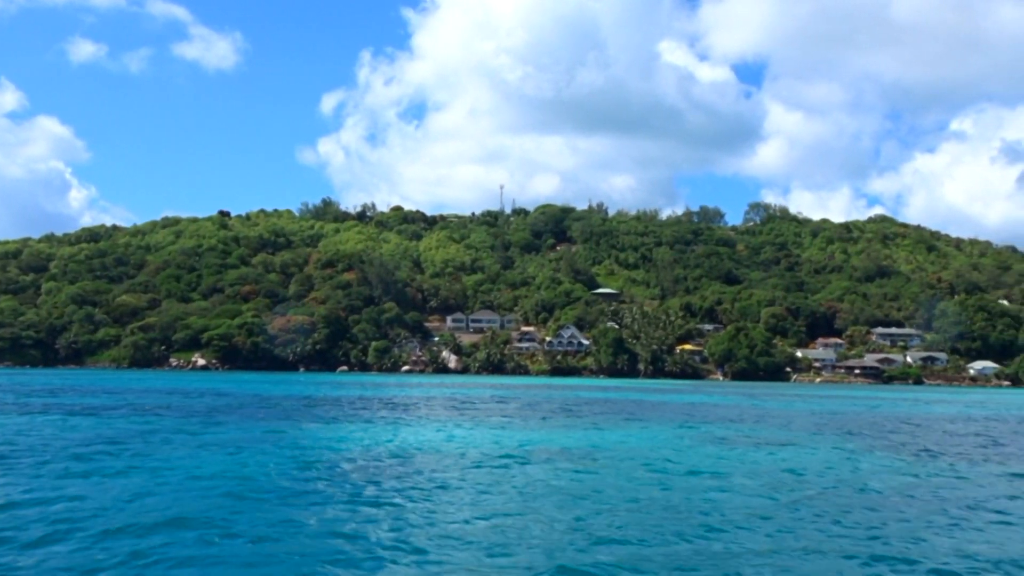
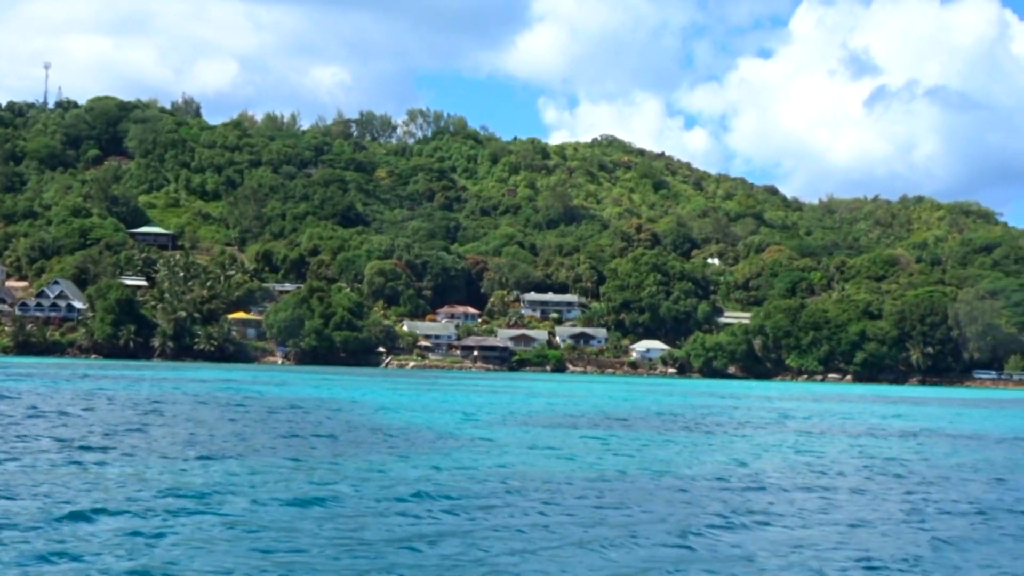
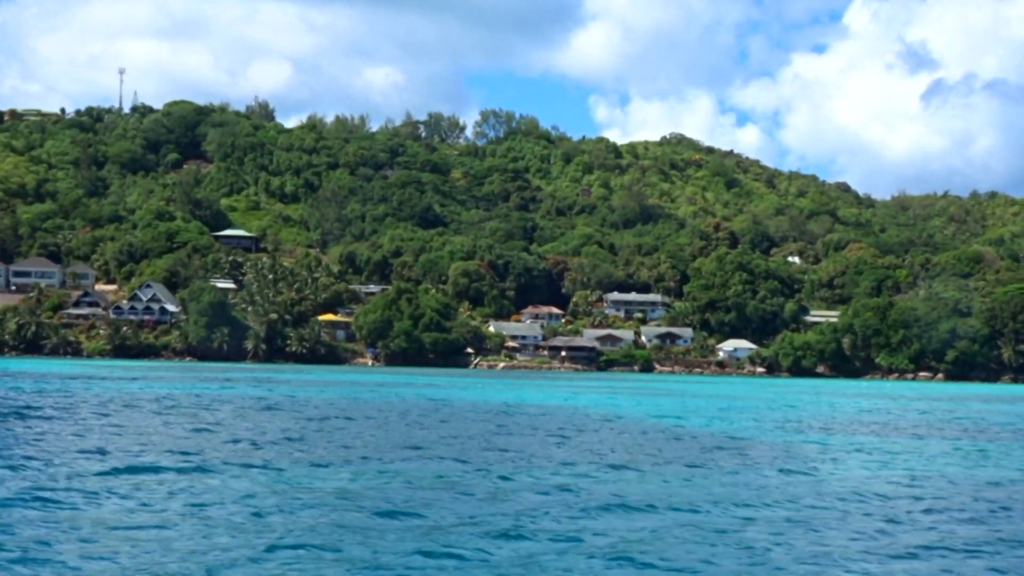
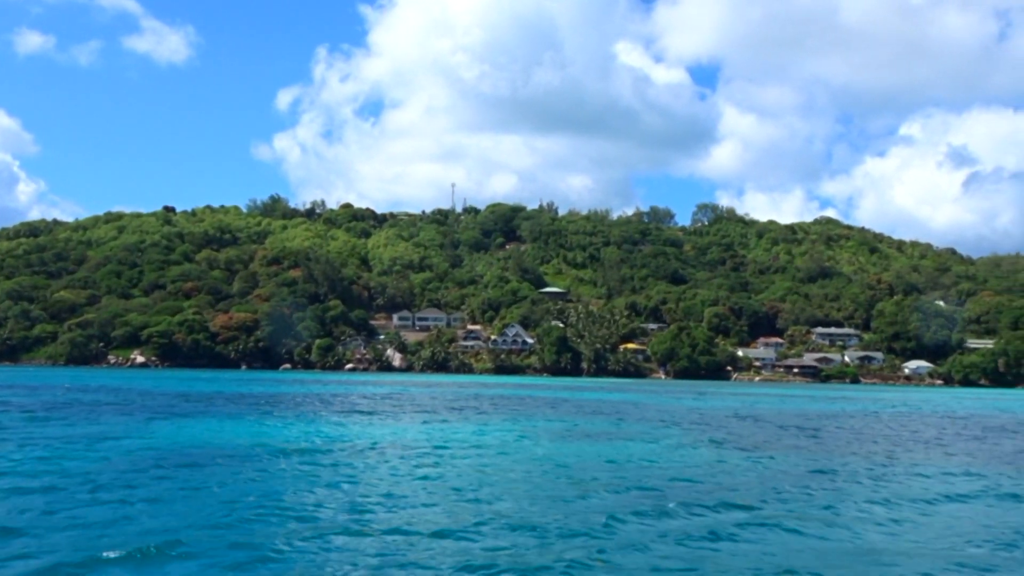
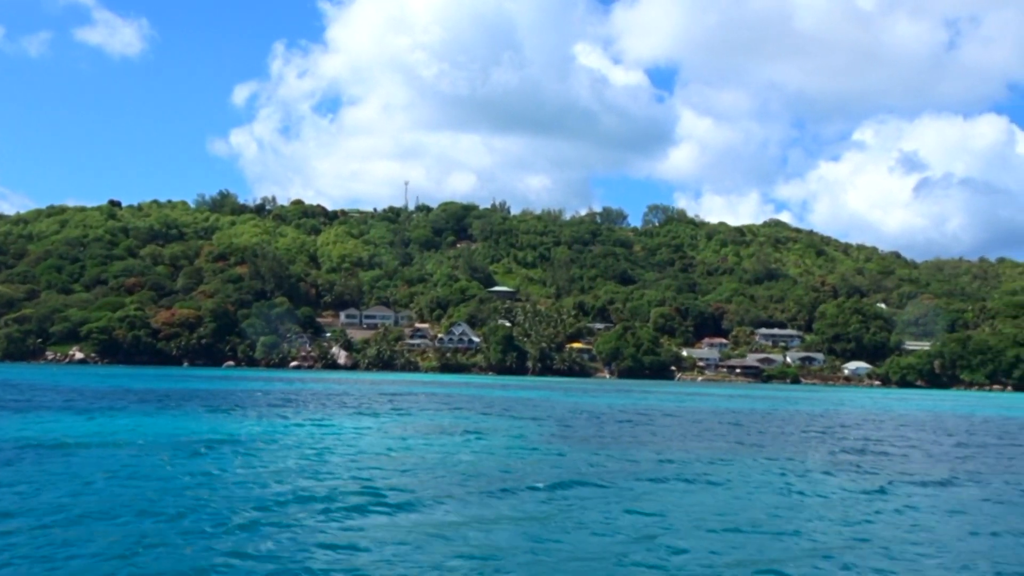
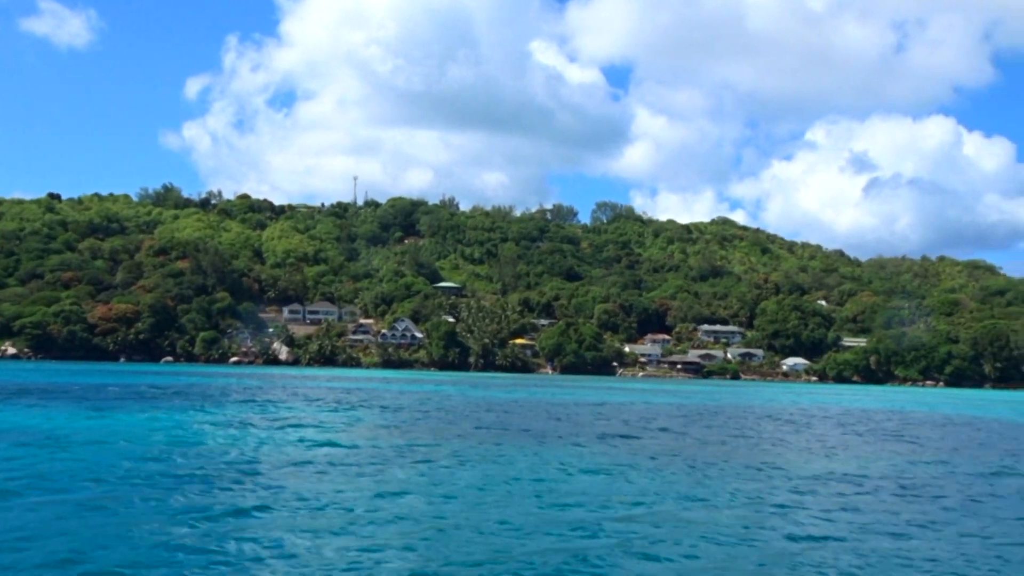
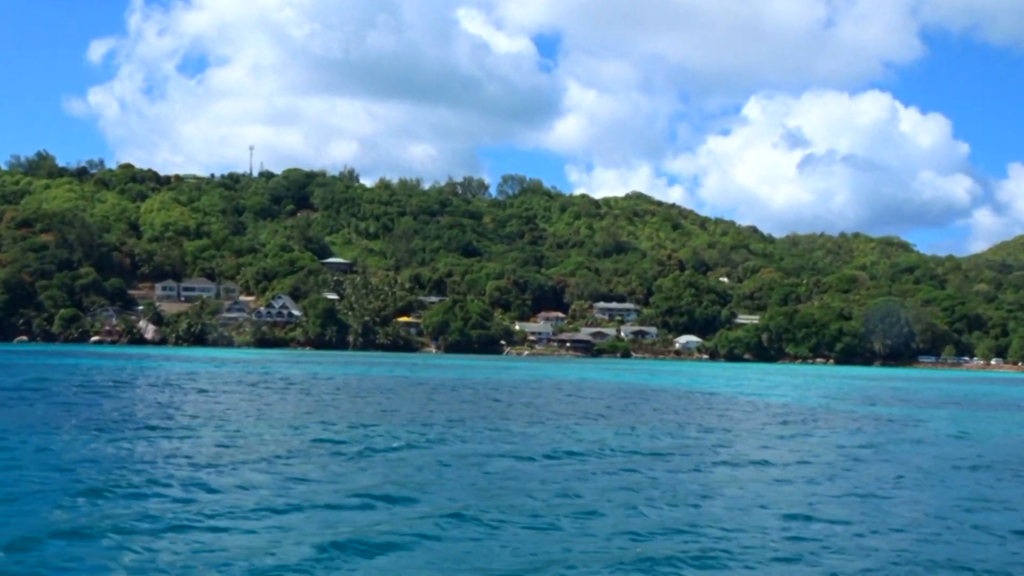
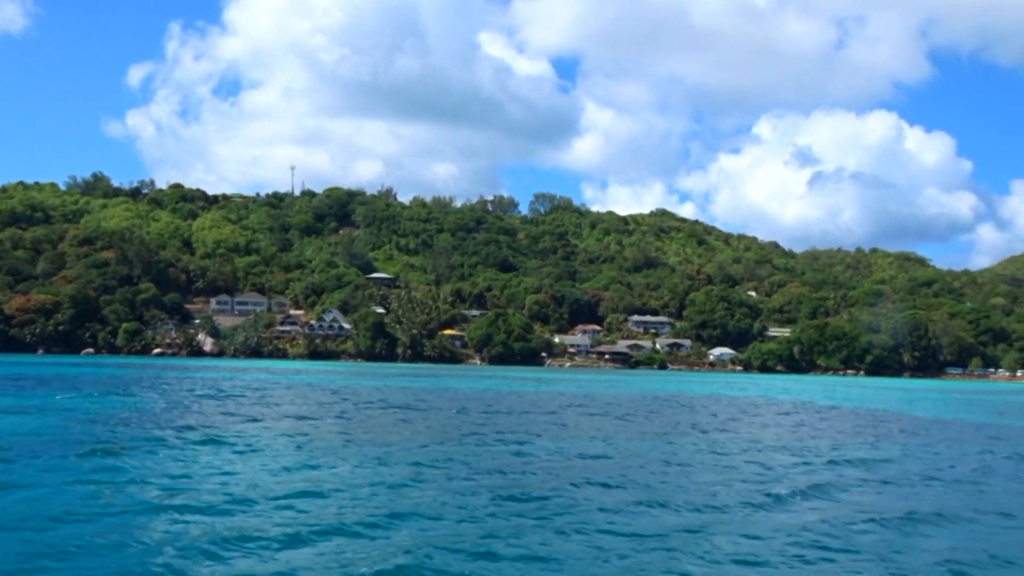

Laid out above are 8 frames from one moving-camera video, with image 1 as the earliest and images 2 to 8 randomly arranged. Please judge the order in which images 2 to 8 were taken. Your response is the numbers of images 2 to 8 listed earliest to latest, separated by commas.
4, 5, 6, 8, 7, 3, 2
